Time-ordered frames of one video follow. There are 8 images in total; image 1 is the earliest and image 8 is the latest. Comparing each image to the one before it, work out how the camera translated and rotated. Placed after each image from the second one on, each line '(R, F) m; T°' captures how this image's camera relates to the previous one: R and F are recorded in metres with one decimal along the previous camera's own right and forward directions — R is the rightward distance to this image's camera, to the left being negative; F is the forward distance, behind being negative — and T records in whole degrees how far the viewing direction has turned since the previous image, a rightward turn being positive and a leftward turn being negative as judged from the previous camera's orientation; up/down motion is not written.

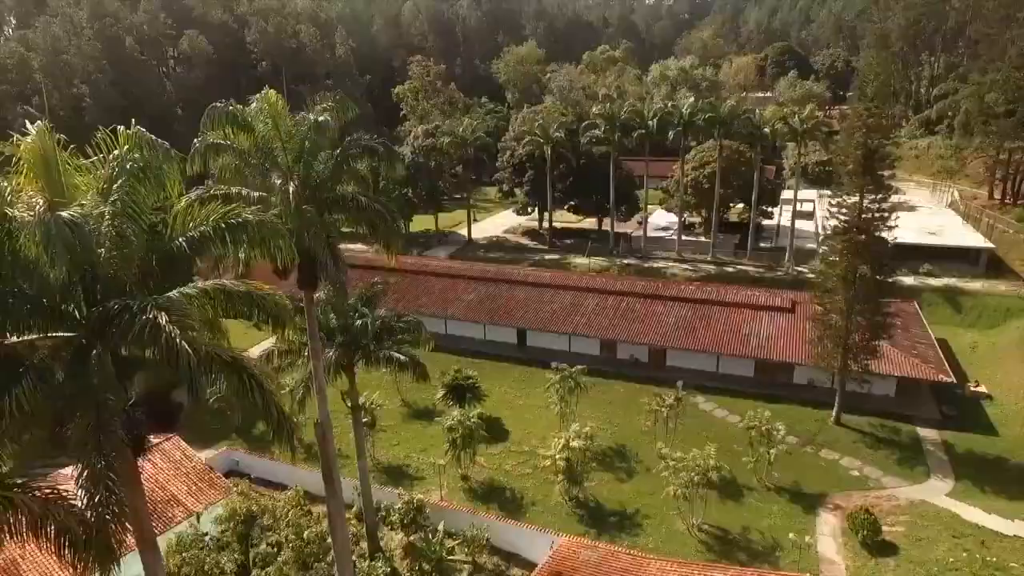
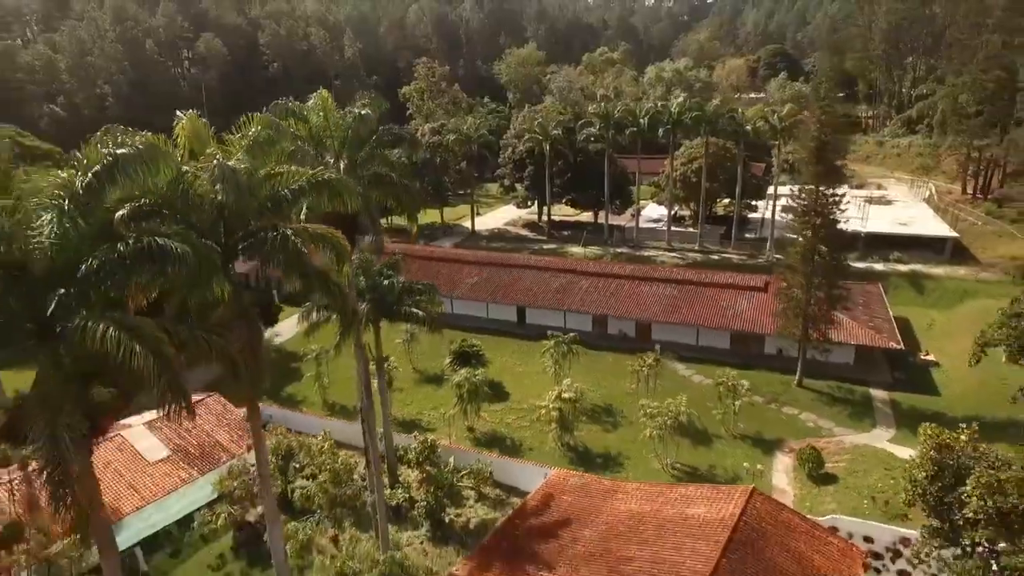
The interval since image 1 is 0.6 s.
(0.0, -3.5) m; 0°
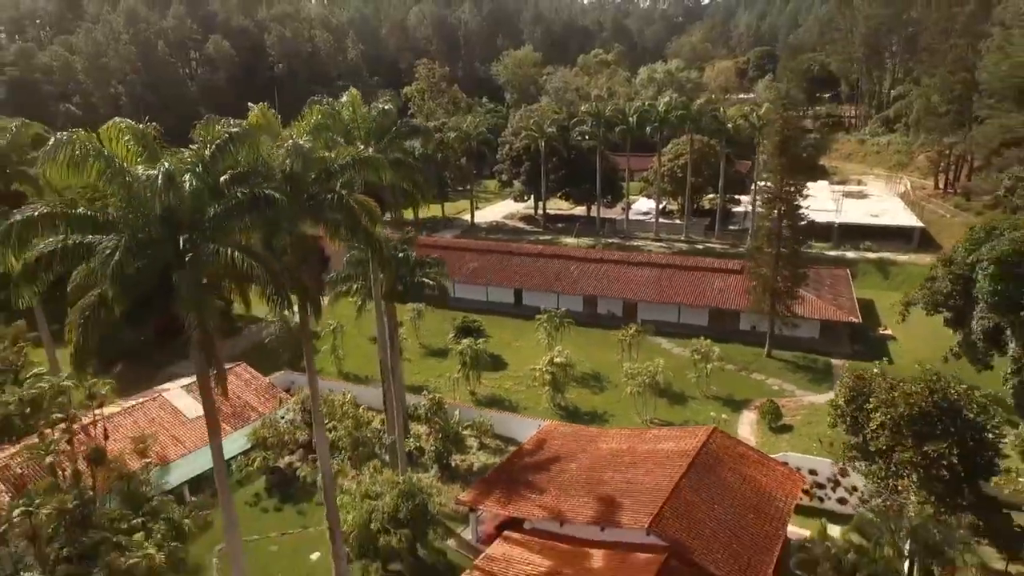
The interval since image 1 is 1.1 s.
(0.0, -3.3) m; 0°
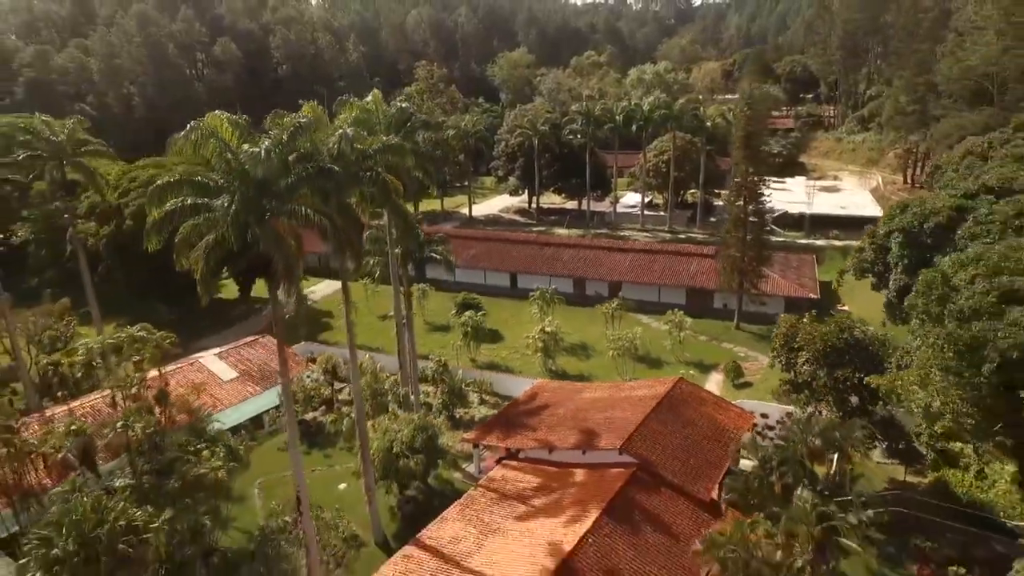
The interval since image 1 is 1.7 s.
(-0.1, -3.9) m; 0°
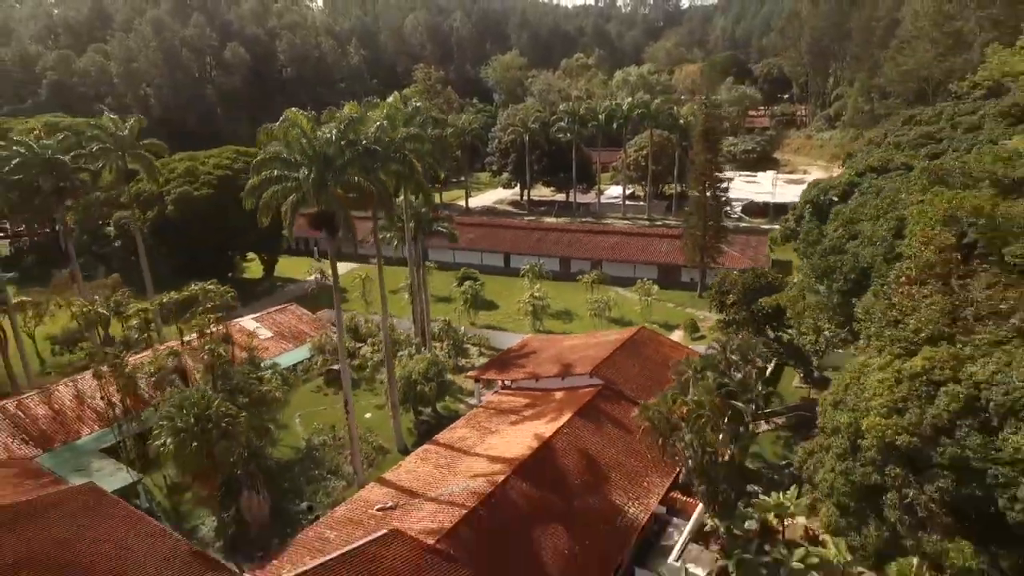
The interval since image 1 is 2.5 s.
(0.0, -5.8) m; +1°
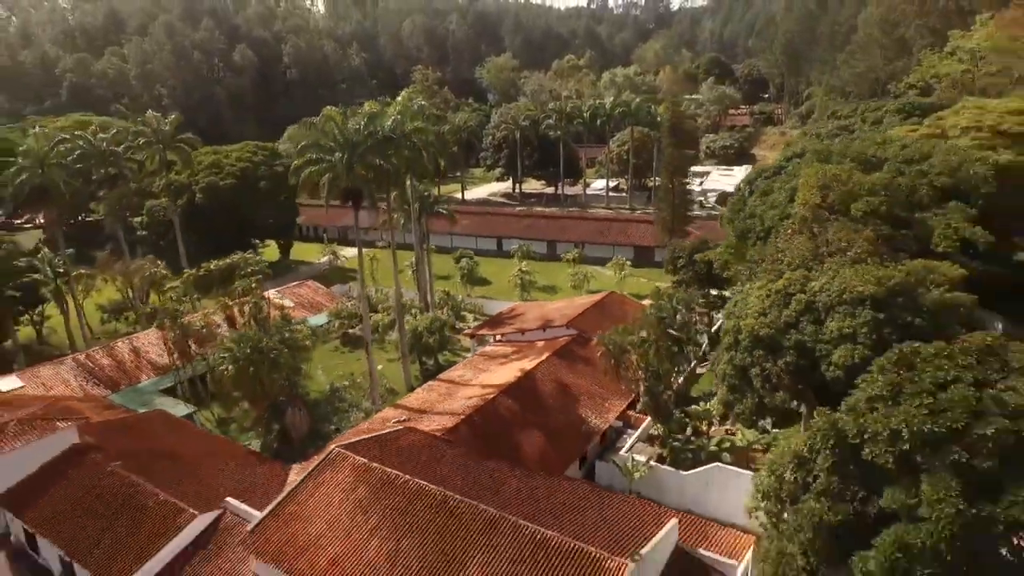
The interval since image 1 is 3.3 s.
(+0.3, -5.5) m; 0°
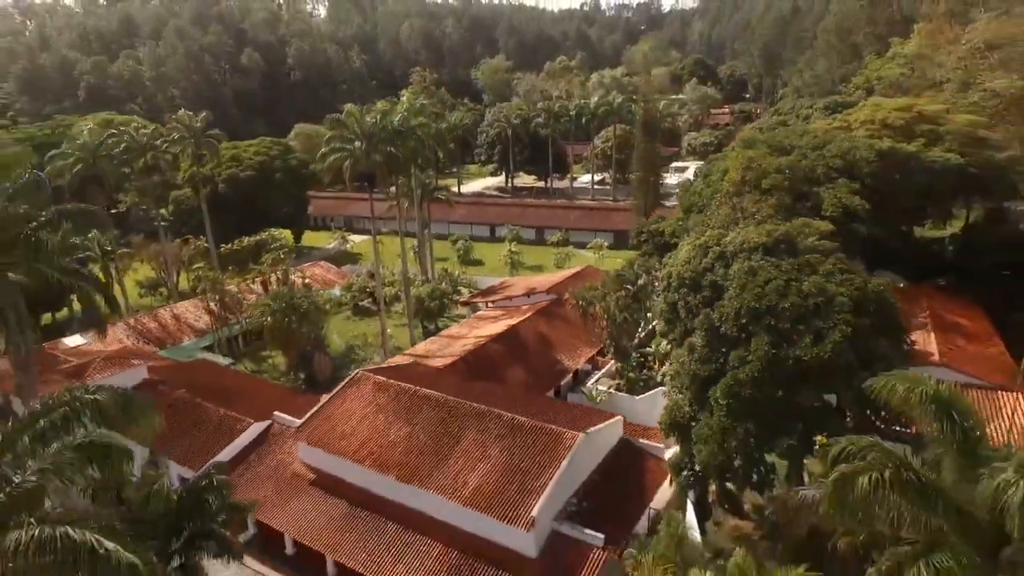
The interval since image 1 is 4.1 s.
(+0.4, -5.6) m; 0°
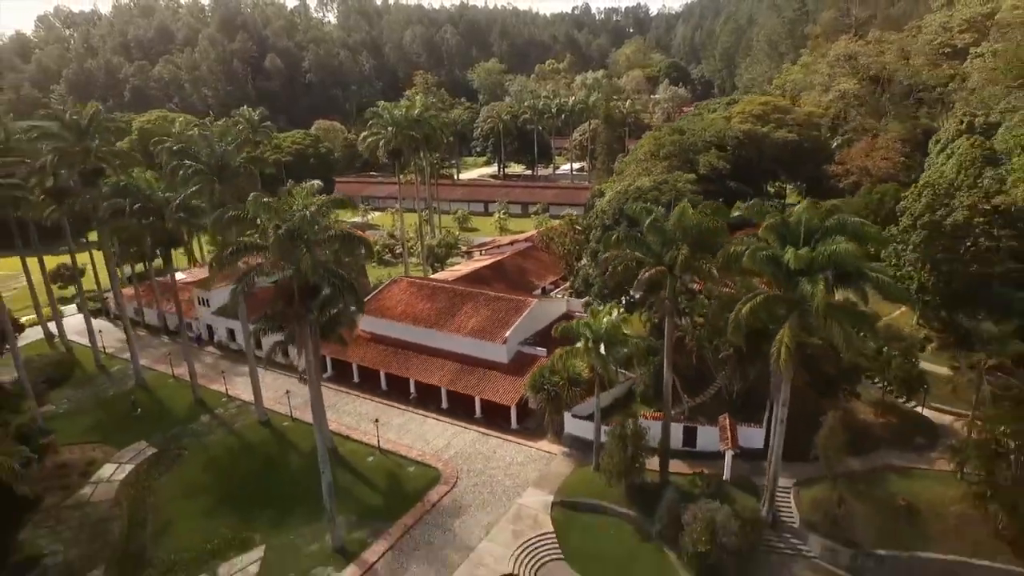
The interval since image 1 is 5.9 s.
(+0.8, -13.2) m; 0°
